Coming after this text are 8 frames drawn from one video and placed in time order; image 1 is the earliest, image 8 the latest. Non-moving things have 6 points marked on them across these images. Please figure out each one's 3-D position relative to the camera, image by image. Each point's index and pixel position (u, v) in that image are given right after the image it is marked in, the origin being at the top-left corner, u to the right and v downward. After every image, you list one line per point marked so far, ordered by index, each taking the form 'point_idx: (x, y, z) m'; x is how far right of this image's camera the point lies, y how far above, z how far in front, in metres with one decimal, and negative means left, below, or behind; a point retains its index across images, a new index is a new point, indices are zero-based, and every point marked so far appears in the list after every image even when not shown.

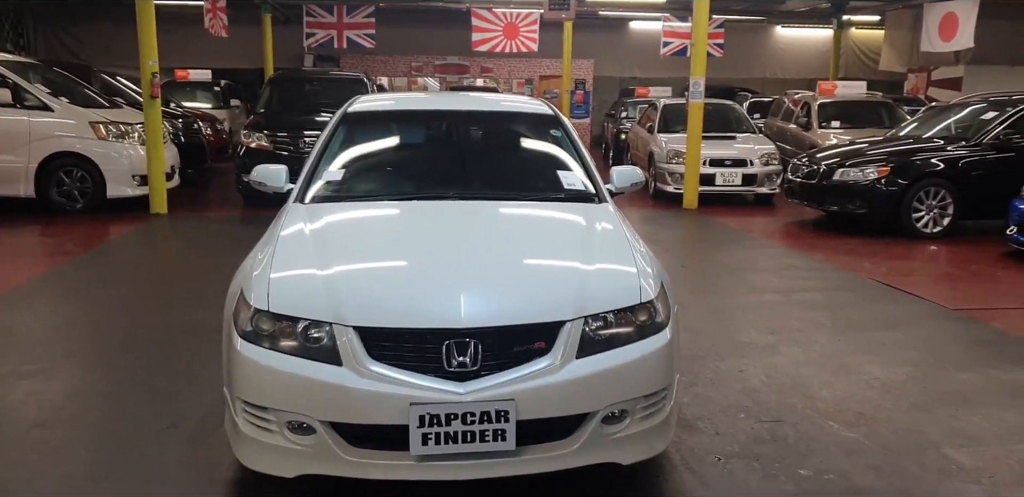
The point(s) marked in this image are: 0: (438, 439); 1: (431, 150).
0: (-0.2, -0.6, +2.5) m
1: (-0.4, +0.5, +4.0) m
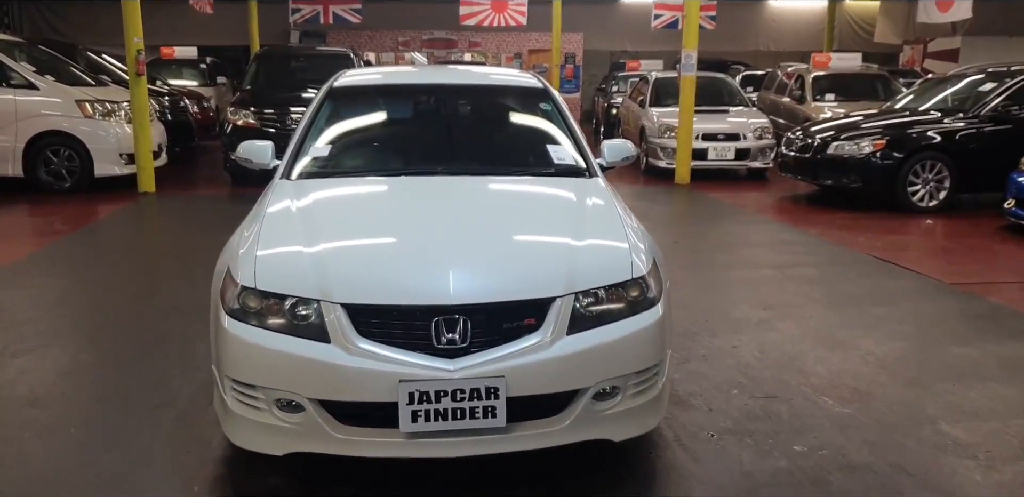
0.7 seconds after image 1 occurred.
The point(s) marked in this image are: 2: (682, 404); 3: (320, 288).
0: (-0.3, -0.5, +2.5) m
1: (-0.5, +0.6, +3.9) m
2: (+0.7, -0.6, +3.4) m
3: (-0.6, -0.1, +2.6) m
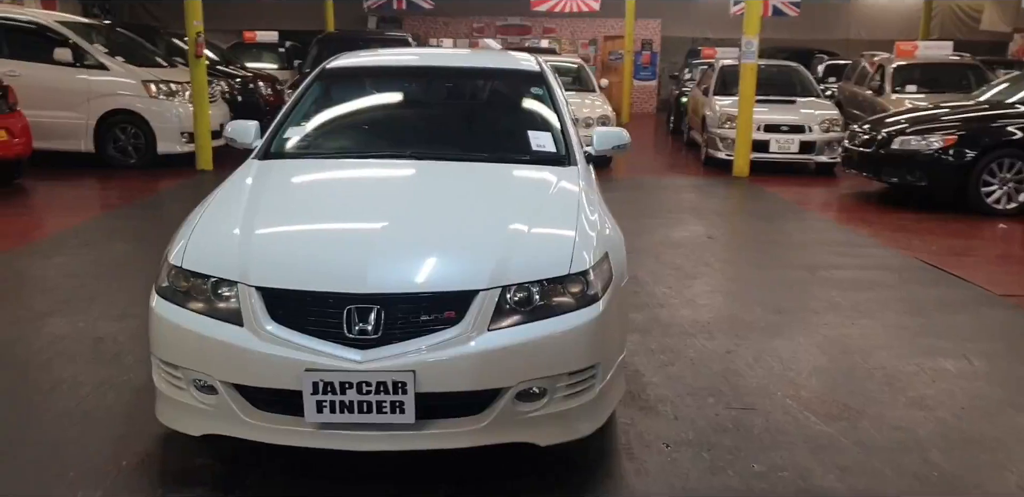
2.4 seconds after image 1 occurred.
0: (-0.5, -0.5, +2.4) m
1: (-0.5, +0.7, +3.9) m
2: (+0.5, -0.6, +3.2) m
3: (-0.8, -0.1, +2.5) m
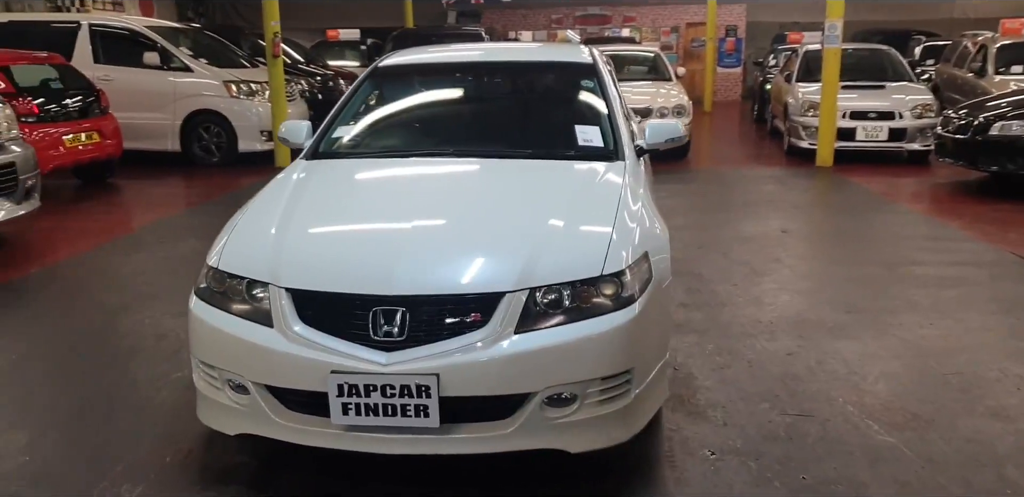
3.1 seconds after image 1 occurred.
0: (-0.5, -0.5, +2.4) m
1: (-0.3, +0.7, +3.8) m
2: (+0.7, -0.6, +3.0) m
3: (-0.8, -0.1, +2.5) m
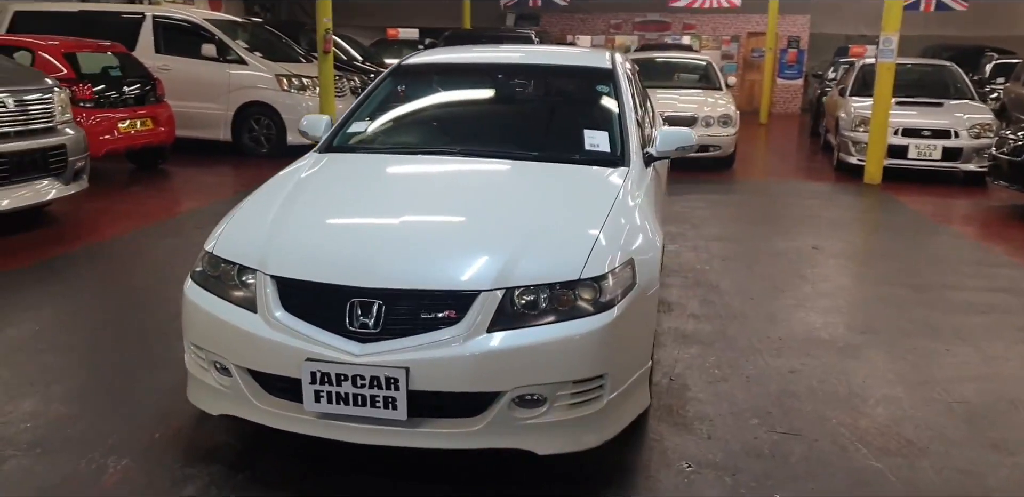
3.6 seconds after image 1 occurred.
0: (-0.5, -0.5, +2.4) m
1: (-0.2, +0.7, +3.9) m
2: (+0.6, -0.7, +3.0) m
3: (-0.8, 0.0, +2.6) m
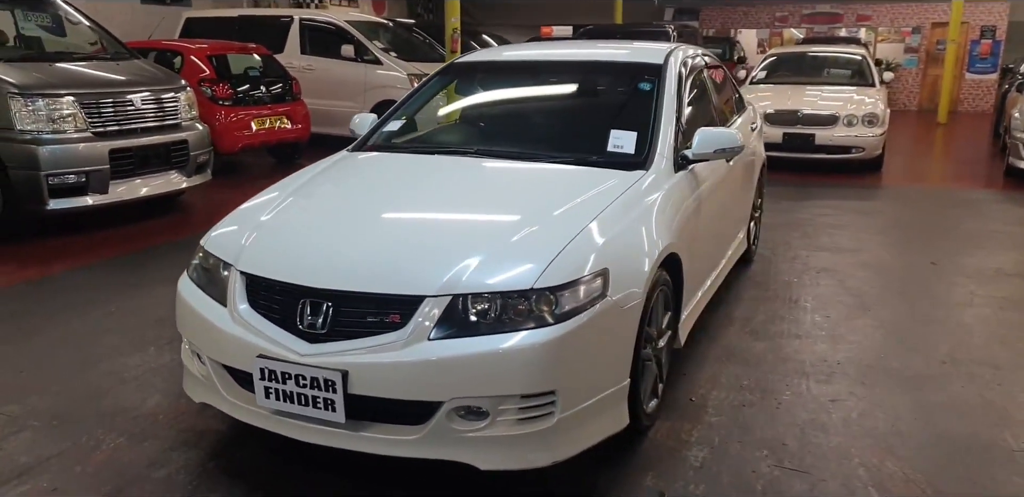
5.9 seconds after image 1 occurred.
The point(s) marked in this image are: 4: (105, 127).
0: (-0.7, -0.4, +2.5) m
1: (0.0, +0.7, +3.8) m
2: (+0.6, -0.7, +2.7) m
3: (-0.9, 0.0, +2.7) m
4: (-2.8, +0.8, +5.6) m
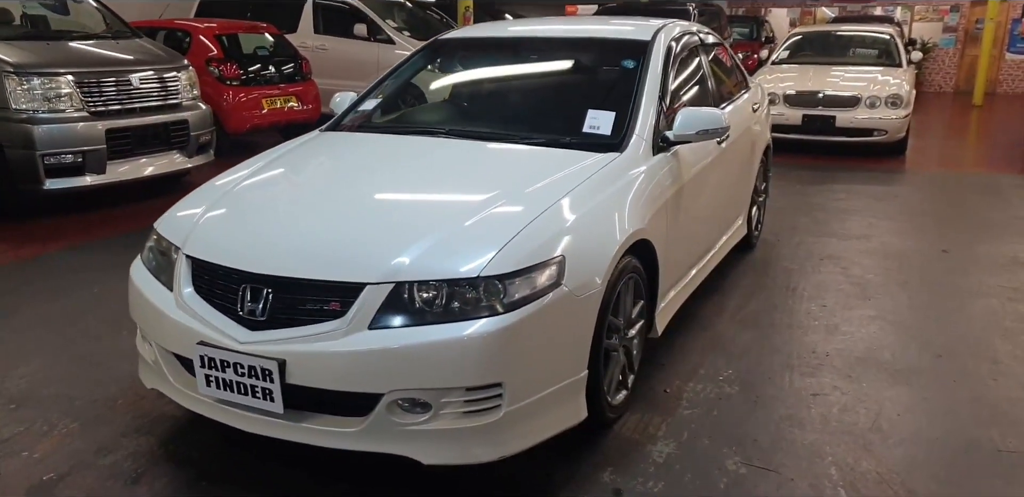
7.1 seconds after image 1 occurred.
0: (-0.9, -0.4, +2.4) m
1: (-0.1, +0.7, +3.6) m
2: (+0.4, -0.7, +2.6) m
3: (-1.0, 0.0, +2.6) m
4: (-2.8, +1.0, +5.6) m
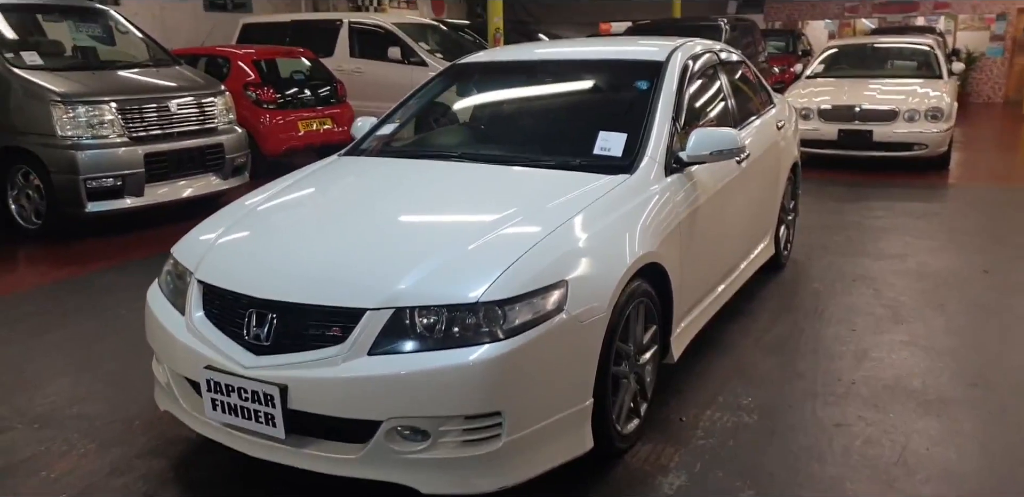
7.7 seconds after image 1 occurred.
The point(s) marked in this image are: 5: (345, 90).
0: (-0.8, -0.5, +2.4) m
1: (0.0, +0.6, +3.6) m
2: (+0.4, -0.7, +2.6) m
3: (-1.0, 0.0, +2.6) m
4: (-2.6, +0.8, +5.7) m
5: (-1.8, +1.7, +8.5) m
